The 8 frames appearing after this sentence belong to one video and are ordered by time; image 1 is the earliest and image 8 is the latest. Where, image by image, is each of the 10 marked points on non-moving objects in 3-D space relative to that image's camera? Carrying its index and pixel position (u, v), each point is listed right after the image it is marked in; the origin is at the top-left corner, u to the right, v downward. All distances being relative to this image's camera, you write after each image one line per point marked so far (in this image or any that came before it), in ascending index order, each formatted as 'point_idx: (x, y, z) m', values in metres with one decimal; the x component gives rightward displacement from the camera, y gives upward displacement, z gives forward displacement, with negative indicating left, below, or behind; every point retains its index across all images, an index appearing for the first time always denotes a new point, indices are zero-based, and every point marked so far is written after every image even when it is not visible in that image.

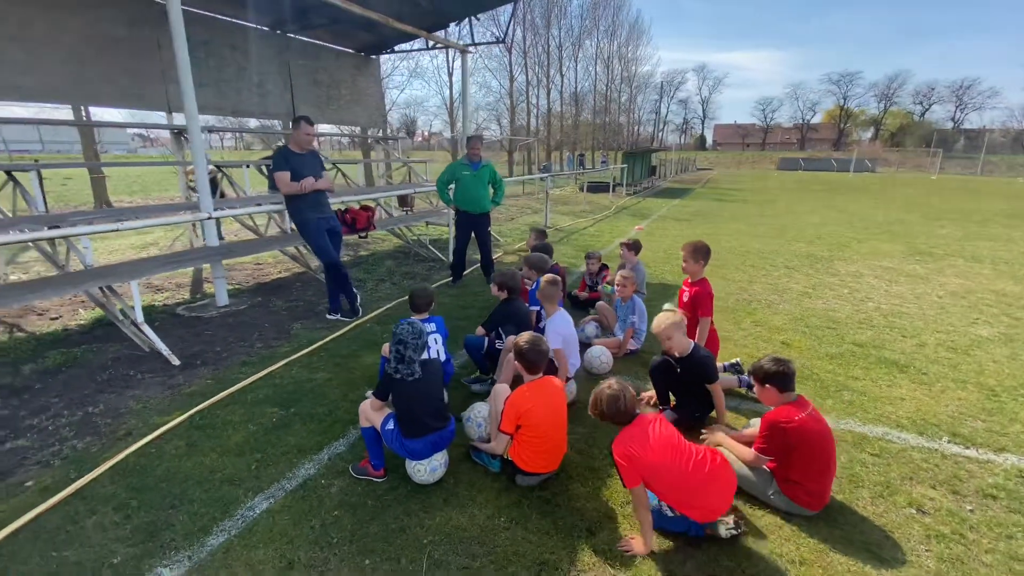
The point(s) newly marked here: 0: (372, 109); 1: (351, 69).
0: (-2.8, +3.6, +9.4) m
1: (-3.0, +4.1, +8.8) m
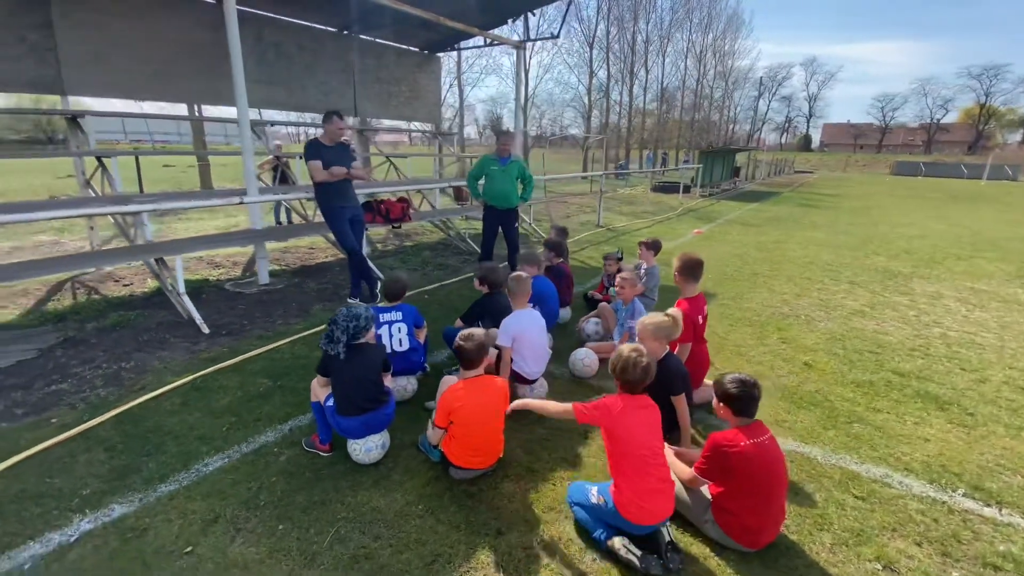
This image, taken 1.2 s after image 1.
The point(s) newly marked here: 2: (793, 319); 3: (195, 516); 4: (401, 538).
0: (-1.6, +3.8, +9.8) m
1: (-1.9, +4.3, +9.1) m
2: (+2.9, -0.3, +4.8) m
3: (-1.4, -1.0, +2.1) m
4: (-0.5, -1.1, +2.0) m
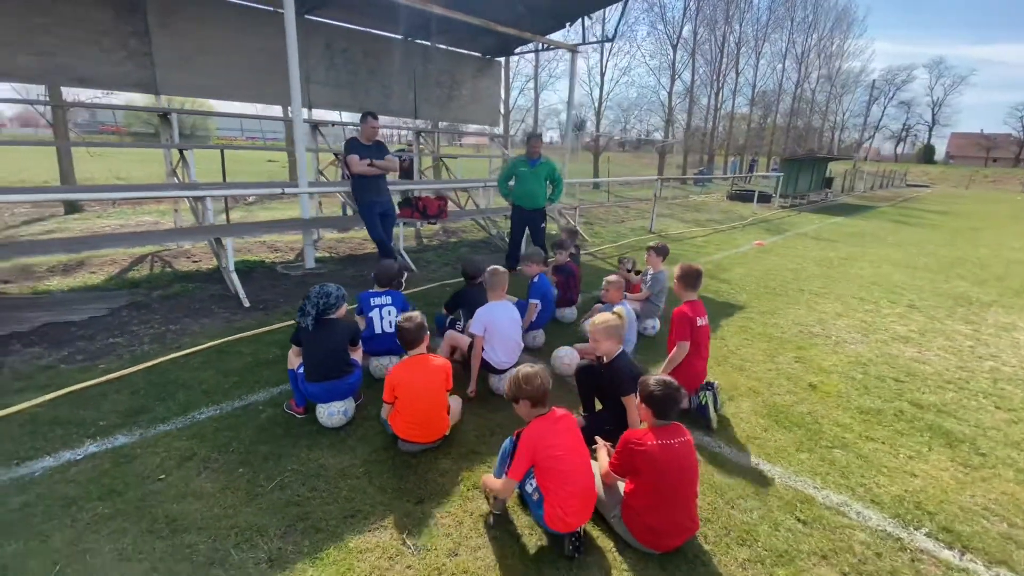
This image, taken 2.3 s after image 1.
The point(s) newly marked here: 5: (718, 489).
0: (-0.4, +3.9, +10.1) m
1: (-0.8, +4.4, +9.5) m
2: (+2.9, -0.5, +4.4) m
3: (-1.8, -0.9, +2.5) m
4: (-0.9, -1.0, +2.2) m
5: (+1.0, -1.0, +2.4) m
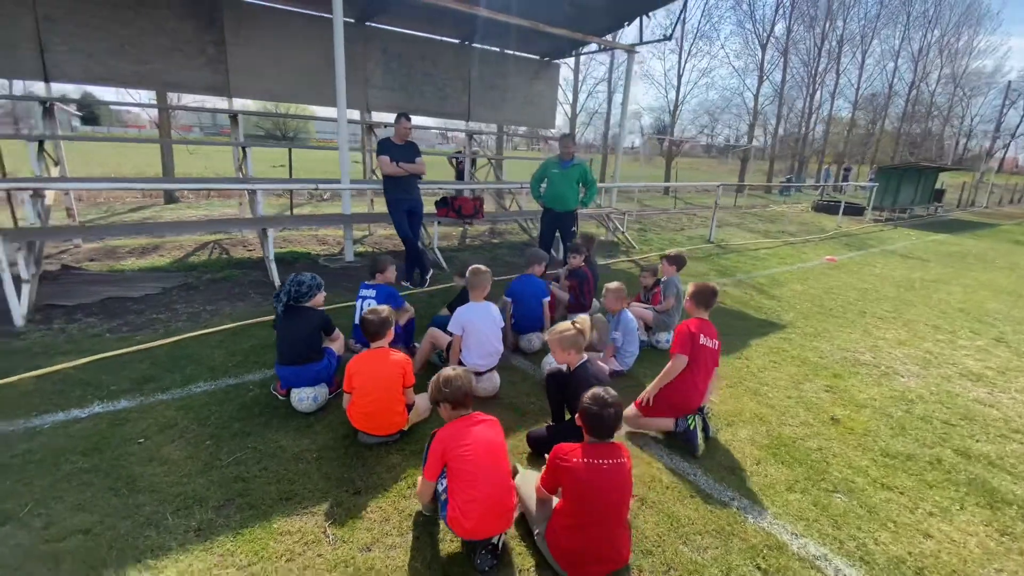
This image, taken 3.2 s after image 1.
0: (+0.8, +3.8, +10.0) m
1: (+0.3, +4.3, +9.5) m
2: (+2.9, -0.7, +3.9) m
3: (-2.0, -0.7, +2.7) m
4: (-1.1, -0.9, +2.3) m
5: (+0.7, -1.1, +2.1) m
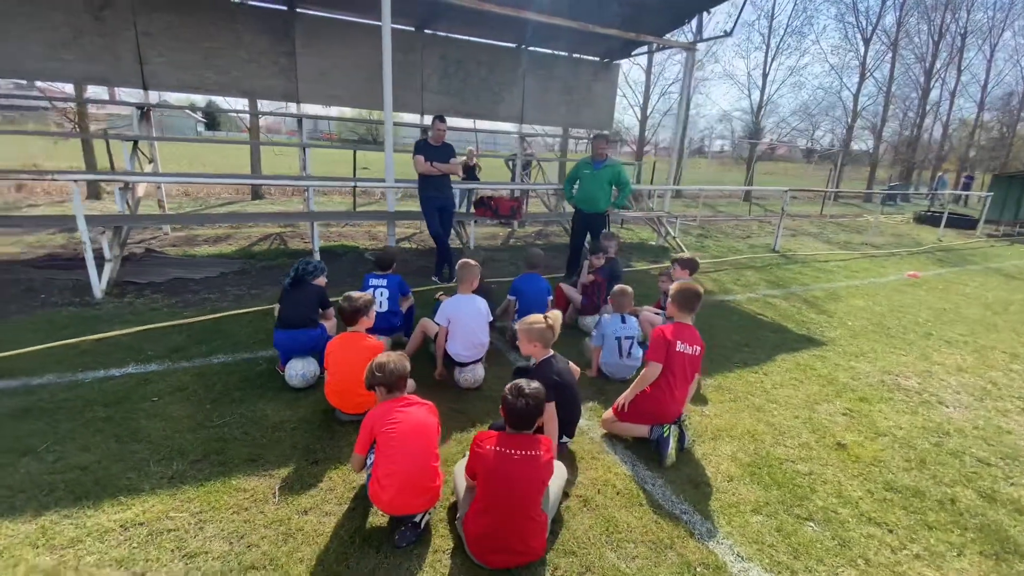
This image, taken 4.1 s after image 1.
0: (+1.9, +3.7, +9.9) m
1: (+1.5, +4.3, +9.4) m
2: (+2.9, -0.8, +3.5) m
3: (-2.2, -0.6, +3.0) m
4: (-1.4, -0.8, +2.5) m
5: (+0.4, -1.1, +2.1) m
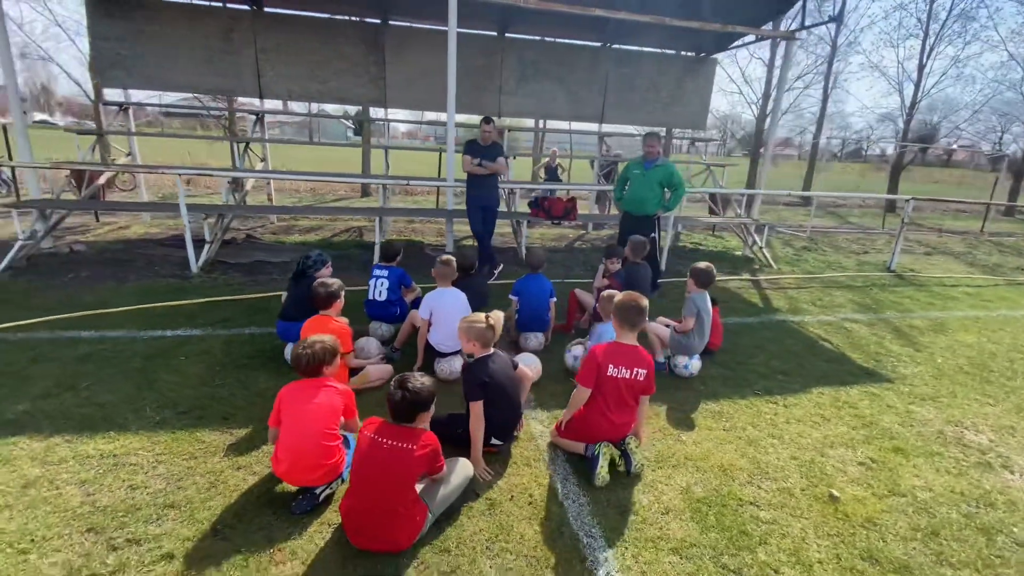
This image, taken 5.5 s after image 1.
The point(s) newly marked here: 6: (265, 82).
0: (+3.6, +3.5, +9.2) m
1: (+3.1, +4.1, +8.9) m
2: (+2.7, -1.0, +2.8) m
3: (-2.3, -0.4, +3.5) m
4: (-1.7, -0.7, +2.9) m
5: (0.0, -1.1, +2.0) m
6: (-4.0, +3.3, +7.6) m
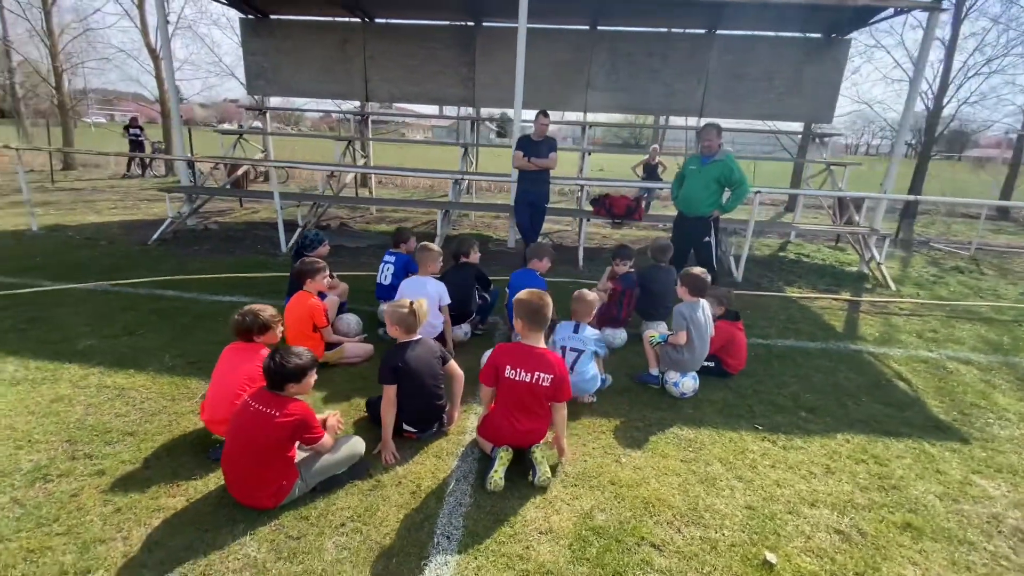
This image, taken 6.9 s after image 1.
0: (+5.2, +3.2, +7.9) m
1: (+4.7, +3.8, +7.7) m
2: (+2.2, -1.1, +2.0) m
3: (-2.3, -0.2, +4.1) m
4: (-1.9, -0.5, +3.3) m
5: (-0.6, -1.0, +2.0) m
6: (-2.5, +3.6, +8.4) m
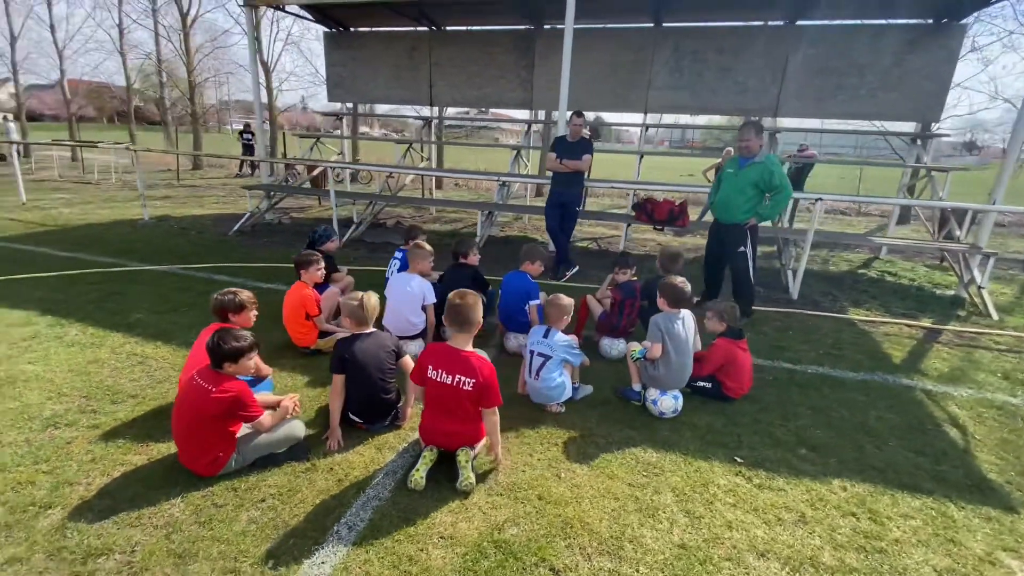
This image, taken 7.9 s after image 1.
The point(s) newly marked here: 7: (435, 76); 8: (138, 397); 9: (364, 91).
0: (+6.0, +2.8, +6.8) m
1: (+5.5, +3.5, +6.8) m
2: (+1.8, -1.2, +1.6) m
3: (-2.3, -0.1, +4.5) m
4: (-2.0, -0.4, +3.6) m
5: (-1.0, -0.9, +2.1) m
6: (-1.4, +3.7, +8.7) m
7: (-1.4, +3.9, +8.7) m
8: (-2.2, -0.7, +2.8) m
9: (-2.8, +3.8, +9.1) m
